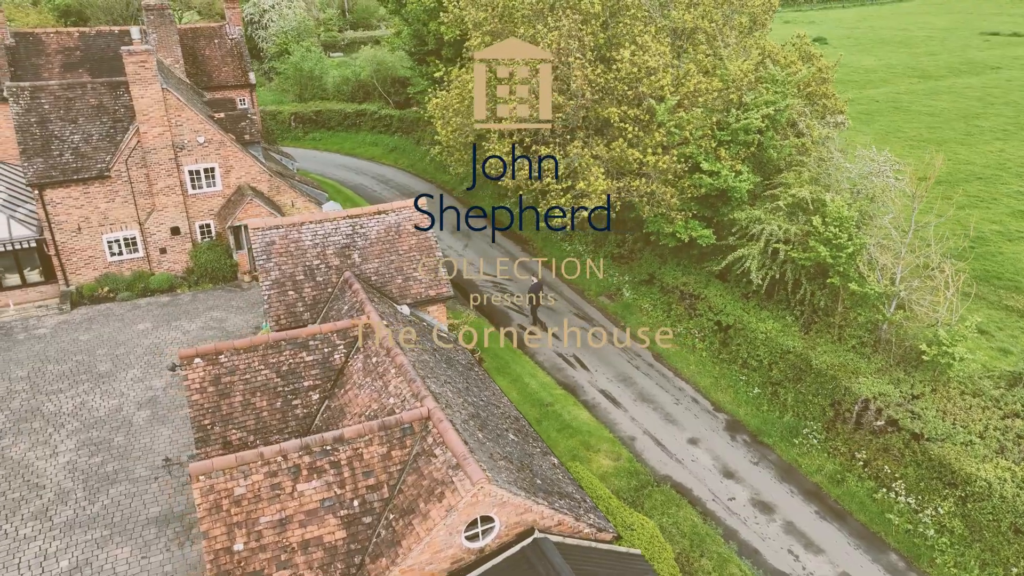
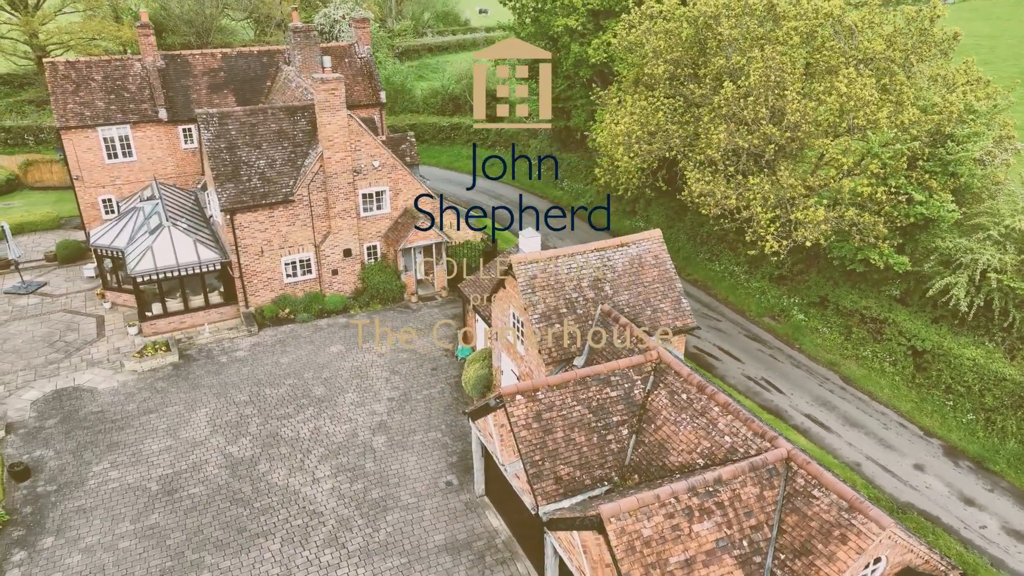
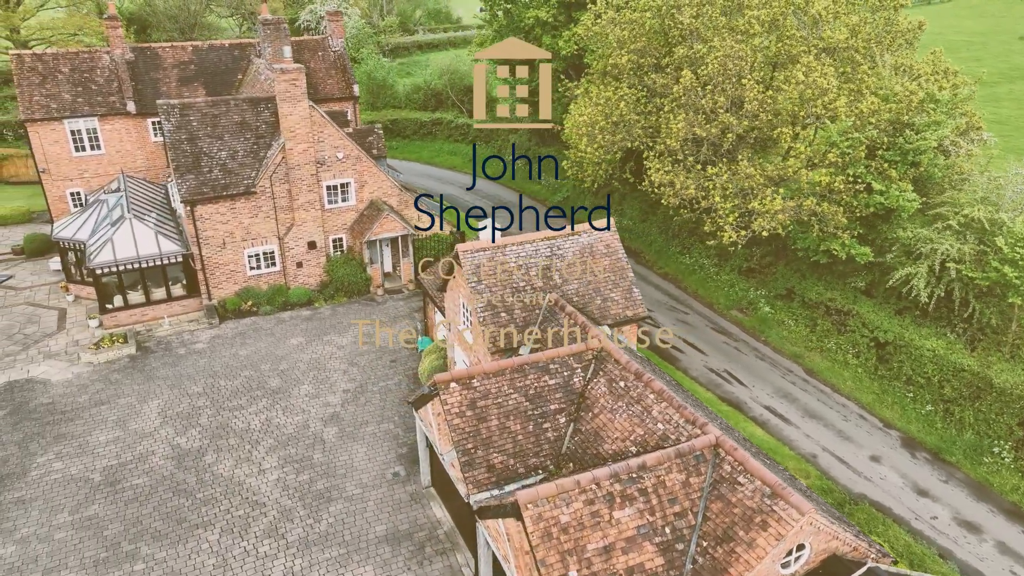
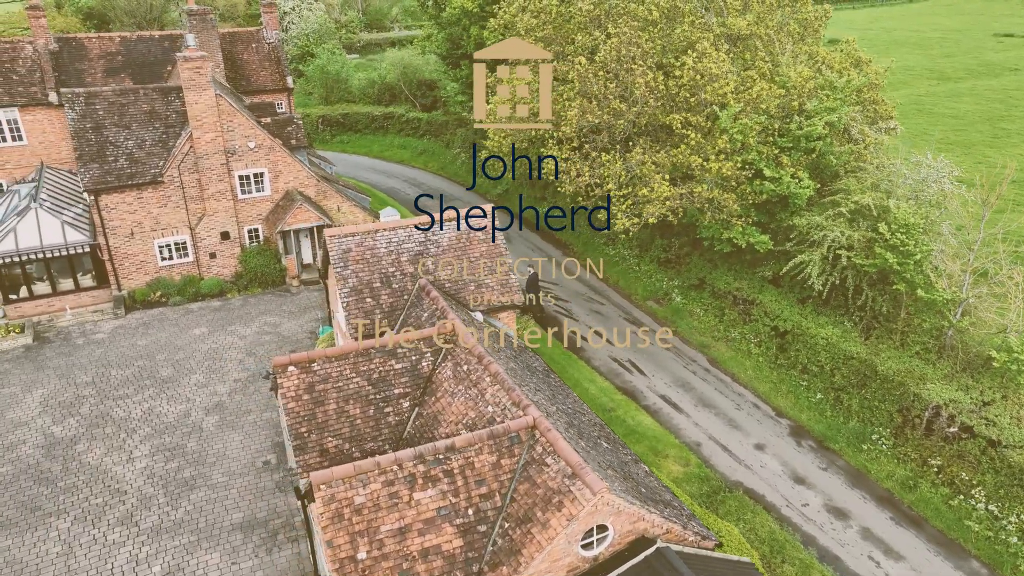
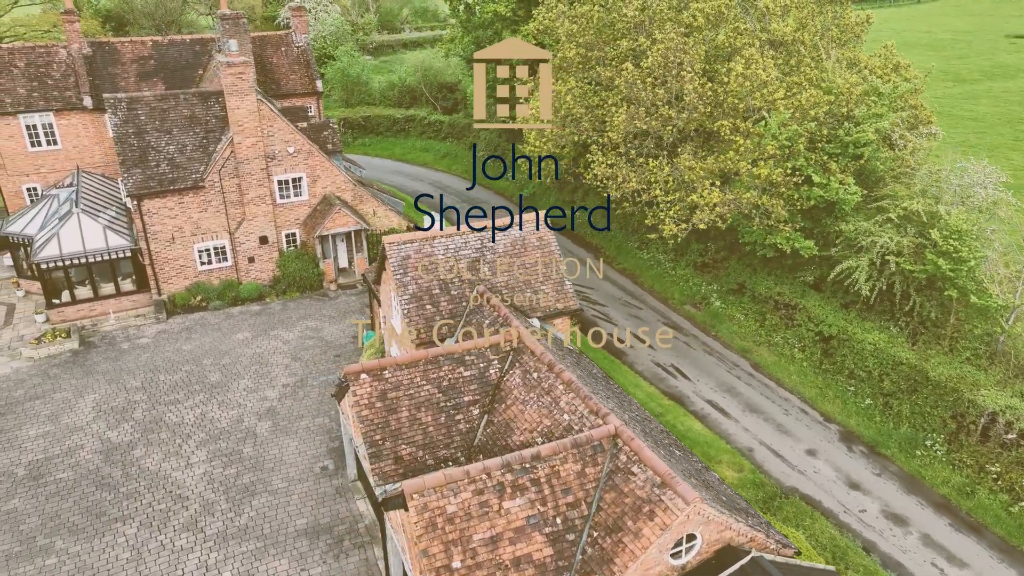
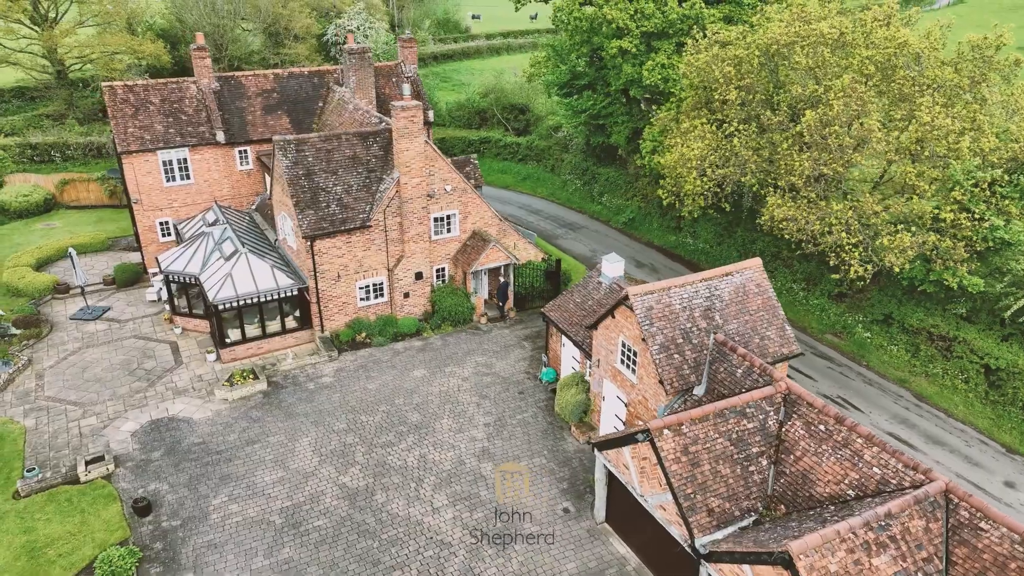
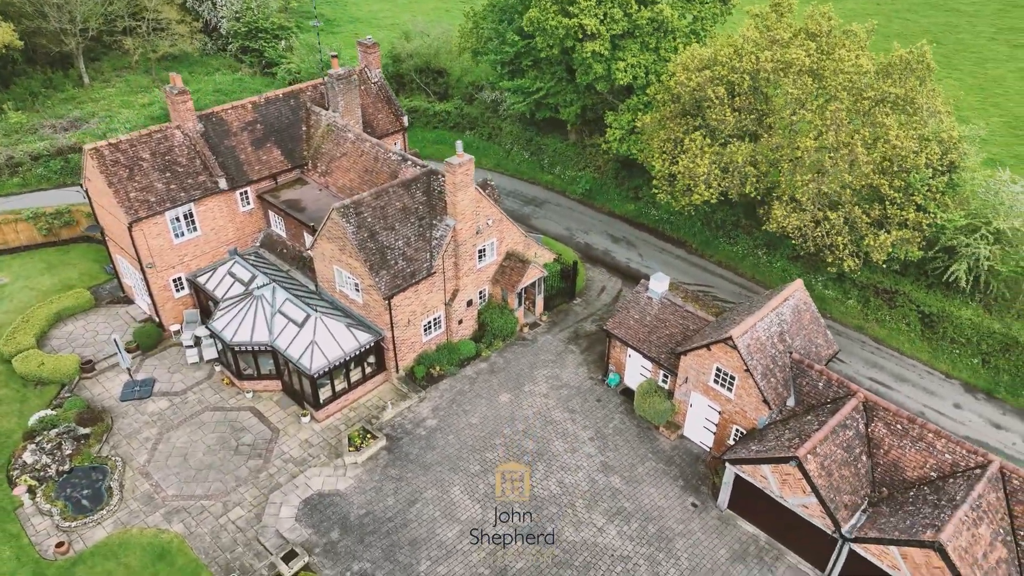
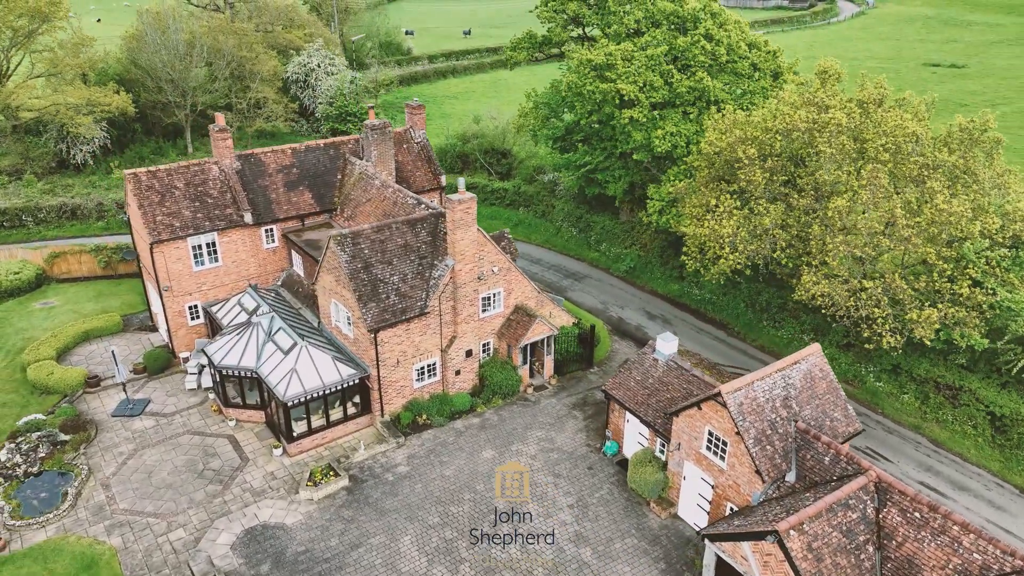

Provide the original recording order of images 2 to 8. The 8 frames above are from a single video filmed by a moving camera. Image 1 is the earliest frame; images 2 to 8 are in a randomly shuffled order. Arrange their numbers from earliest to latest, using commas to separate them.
4, 5, 3, 2, 6, 8, 7
